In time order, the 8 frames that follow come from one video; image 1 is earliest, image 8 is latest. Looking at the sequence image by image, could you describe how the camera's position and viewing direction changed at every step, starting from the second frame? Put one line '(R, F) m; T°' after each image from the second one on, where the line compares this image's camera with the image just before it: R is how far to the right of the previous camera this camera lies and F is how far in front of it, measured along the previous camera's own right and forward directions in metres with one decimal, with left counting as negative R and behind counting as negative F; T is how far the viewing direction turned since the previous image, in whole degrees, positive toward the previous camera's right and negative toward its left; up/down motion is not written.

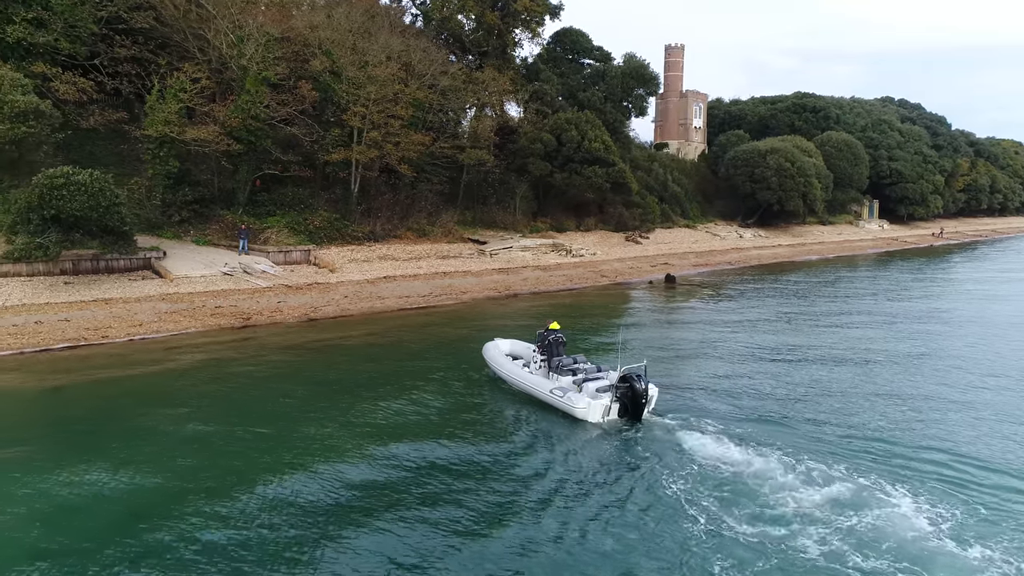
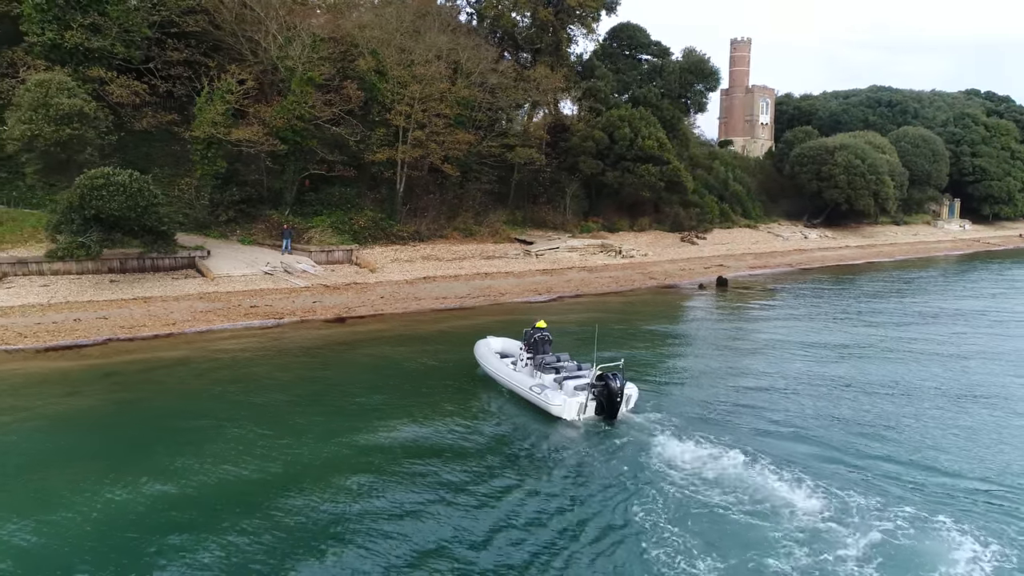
(+0.9, +0.7) m; -5°
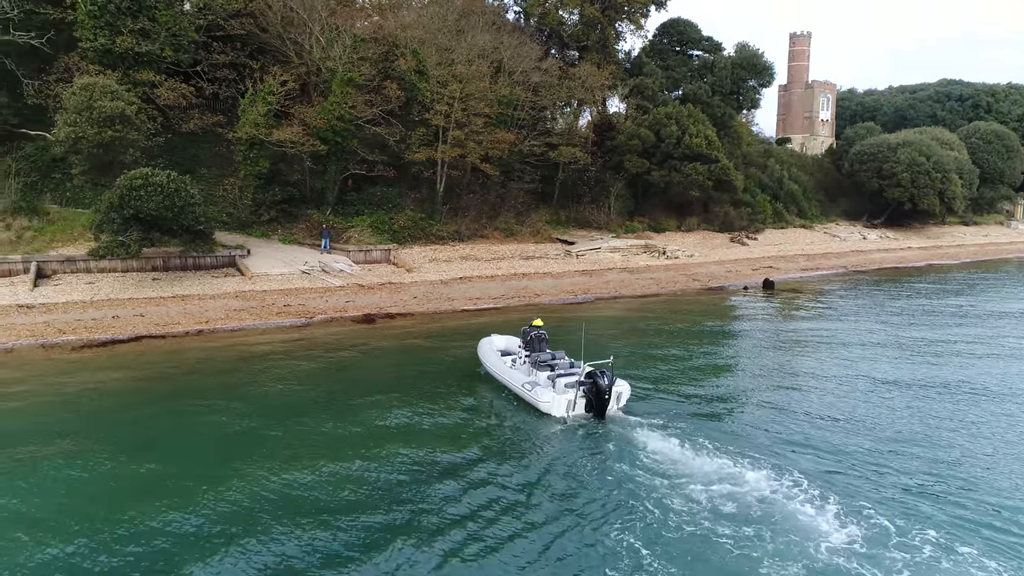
(+0.7, +0.4) m; -4°
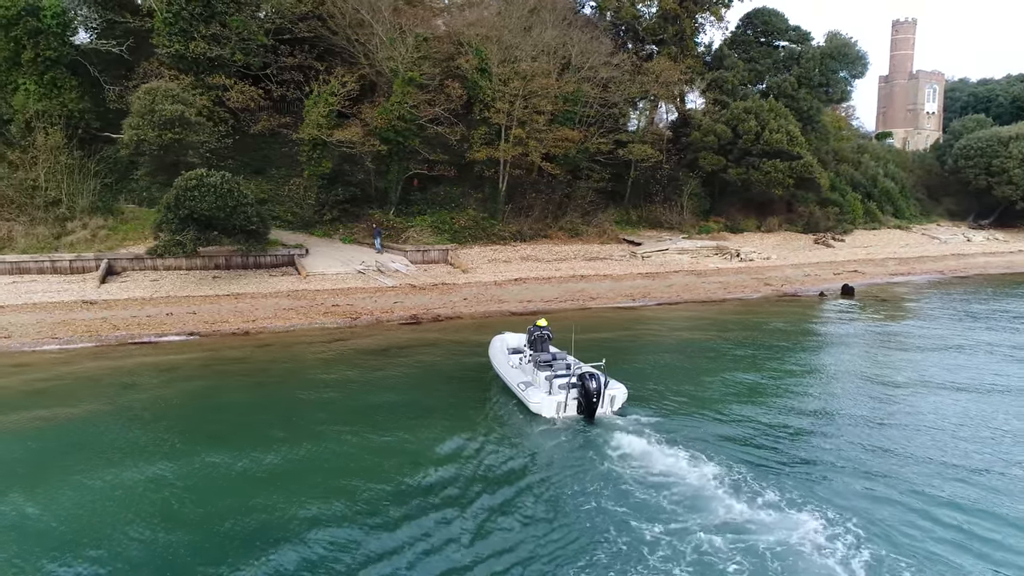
(+1.1, +0.7) m; -7°
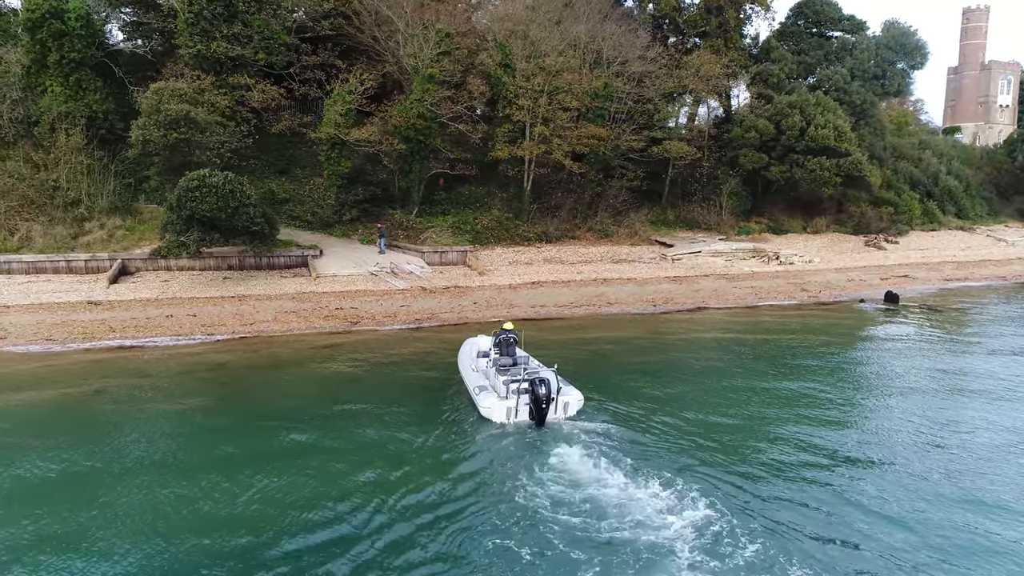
(+1.3, +1.0) m; -5°
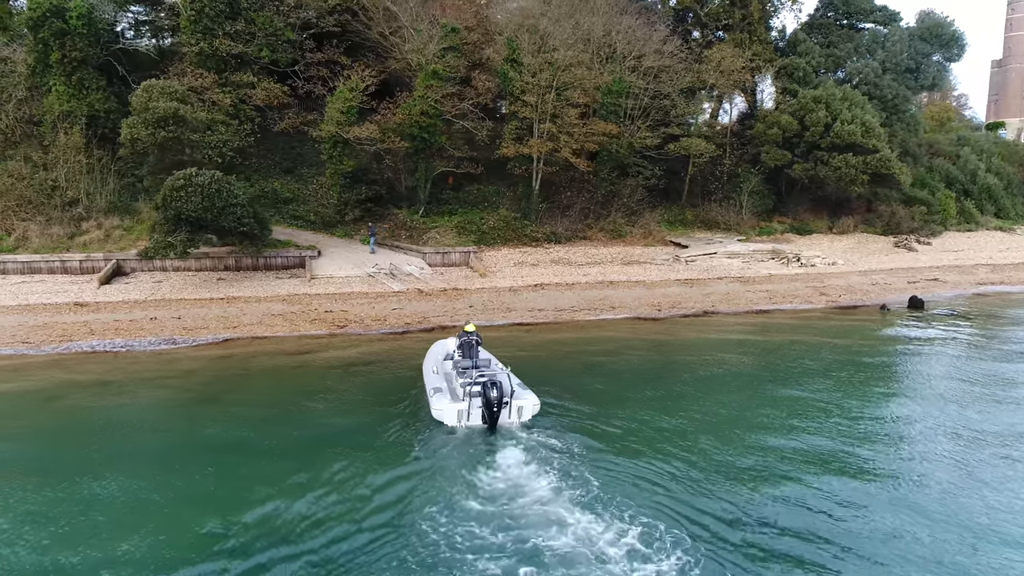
(+1.1, +0.9) m; -3°
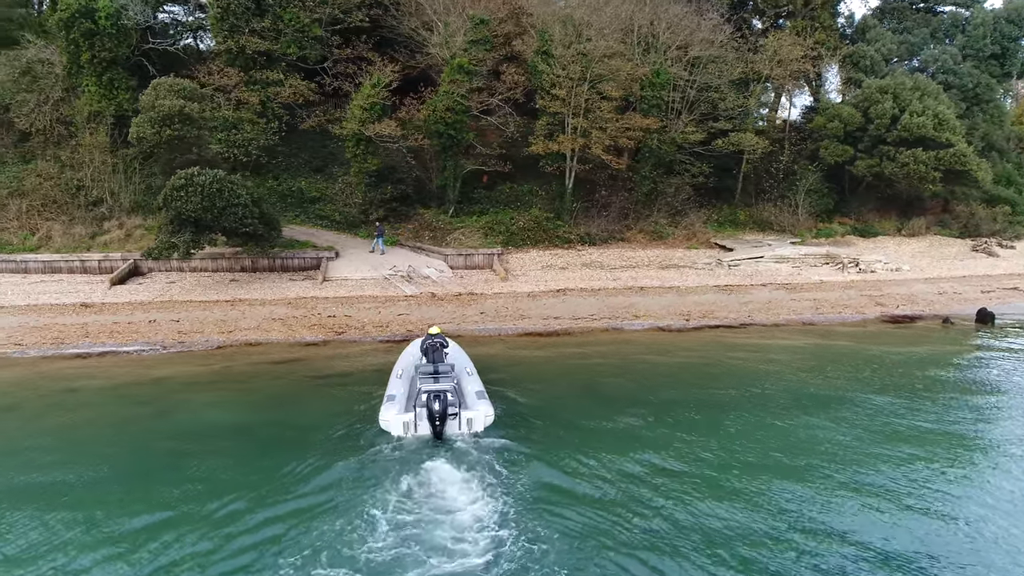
(+1.5, +1.4) m; -6°
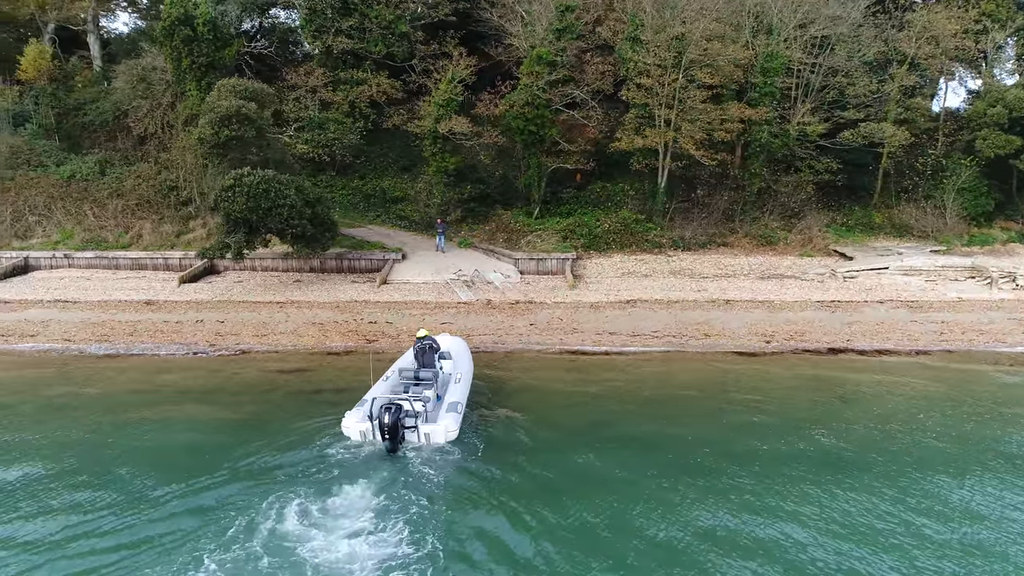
(+2.4, +2.0) m; -12°
